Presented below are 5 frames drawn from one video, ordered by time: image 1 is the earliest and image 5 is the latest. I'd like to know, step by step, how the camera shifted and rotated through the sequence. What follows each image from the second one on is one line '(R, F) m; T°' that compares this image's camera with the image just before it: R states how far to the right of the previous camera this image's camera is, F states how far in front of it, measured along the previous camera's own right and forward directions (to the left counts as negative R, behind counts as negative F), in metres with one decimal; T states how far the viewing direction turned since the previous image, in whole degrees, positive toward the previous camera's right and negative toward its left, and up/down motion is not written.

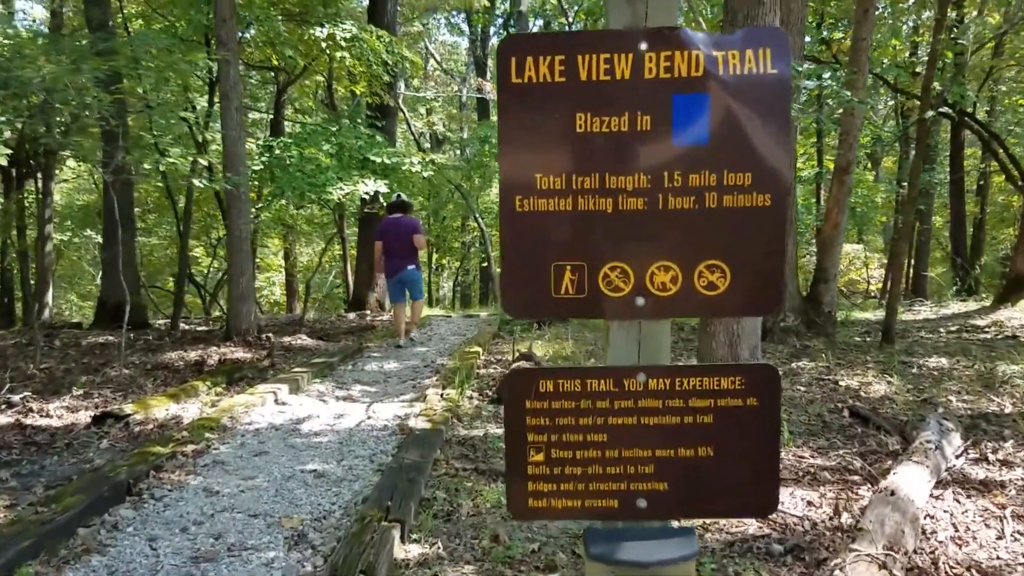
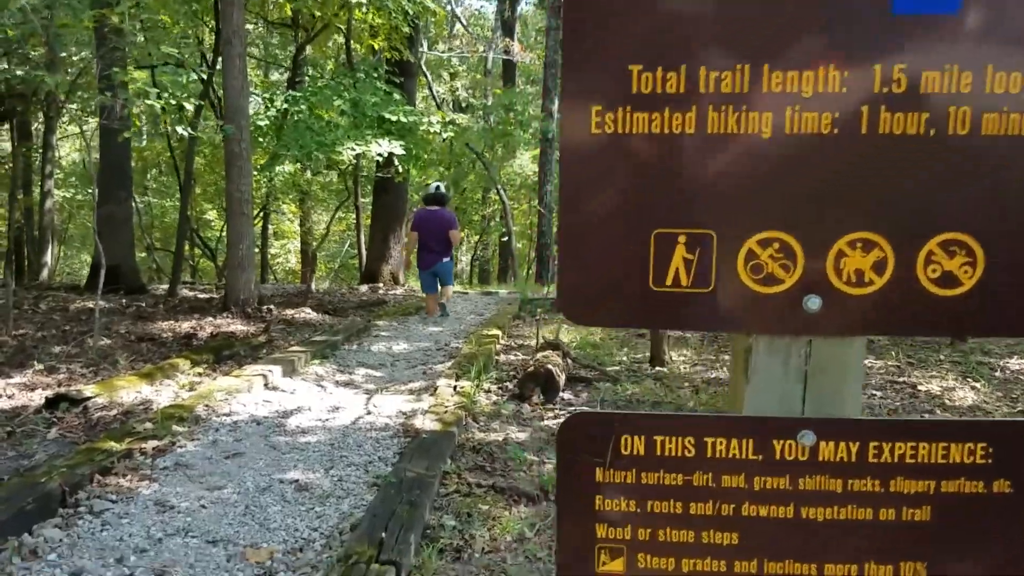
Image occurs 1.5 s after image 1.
(-0.1, +0.8) m; -1°
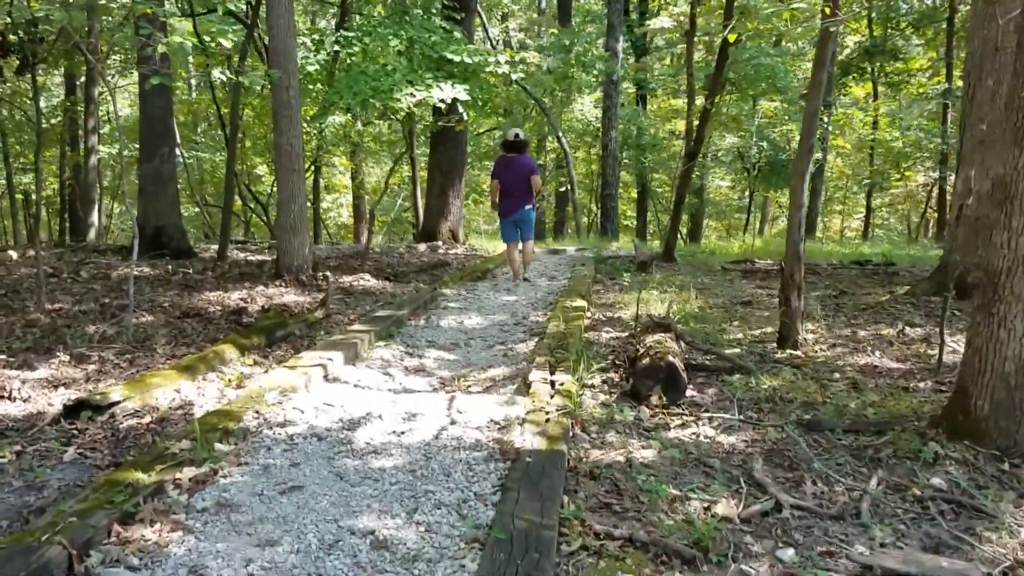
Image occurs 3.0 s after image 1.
(-0.3, +0.9) m; -4°
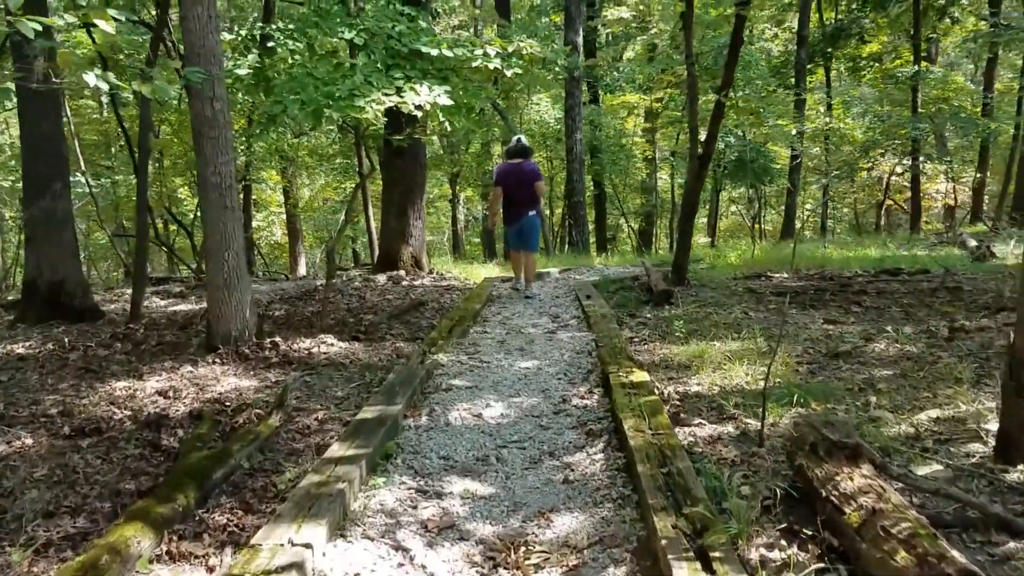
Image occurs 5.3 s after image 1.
(-0.5, +1.8) m; +4°
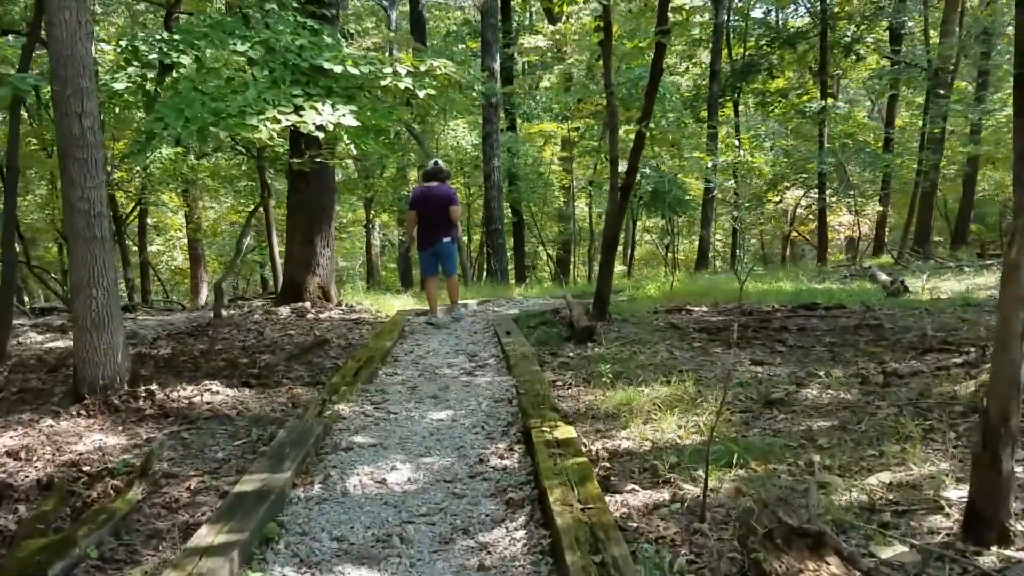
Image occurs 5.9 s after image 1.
(0.0, +0.5) m; +6°
